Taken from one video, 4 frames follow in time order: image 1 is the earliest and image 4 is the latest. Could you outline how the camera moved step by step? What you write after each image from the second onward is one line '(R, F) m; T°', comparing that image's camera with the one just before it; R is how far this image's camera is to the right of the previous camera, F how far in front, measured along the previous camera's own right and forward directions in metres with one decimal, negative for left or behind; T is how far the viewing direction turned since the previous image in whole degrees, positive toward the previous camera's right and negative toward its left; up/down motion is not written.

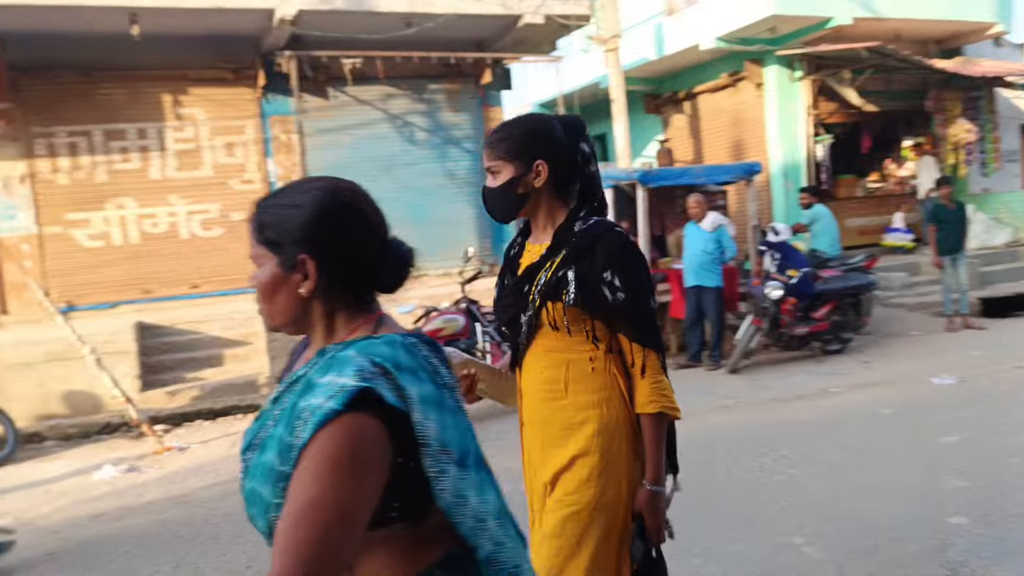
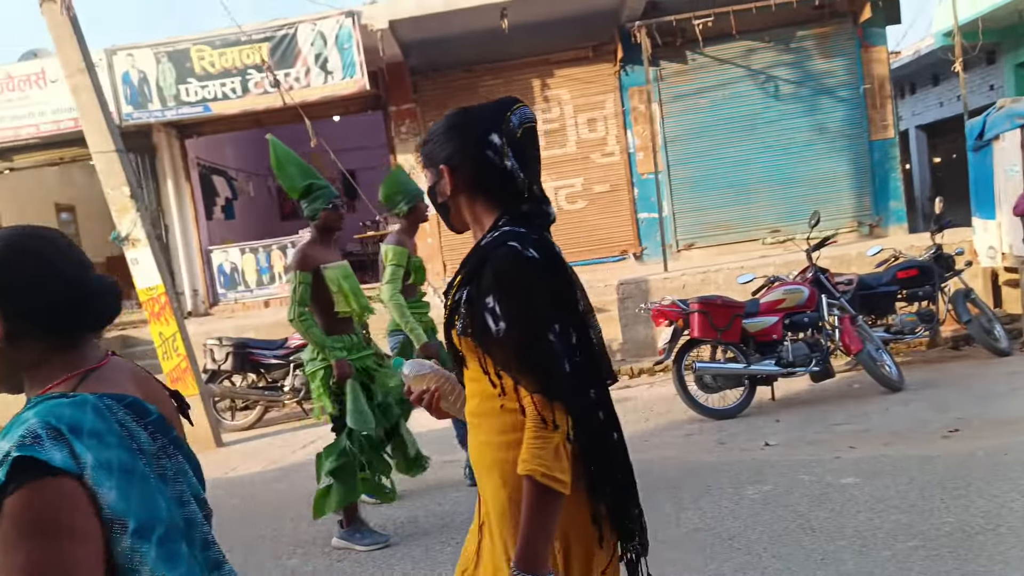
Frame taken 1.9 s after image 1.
(+0.5, +0.2) m; -28°
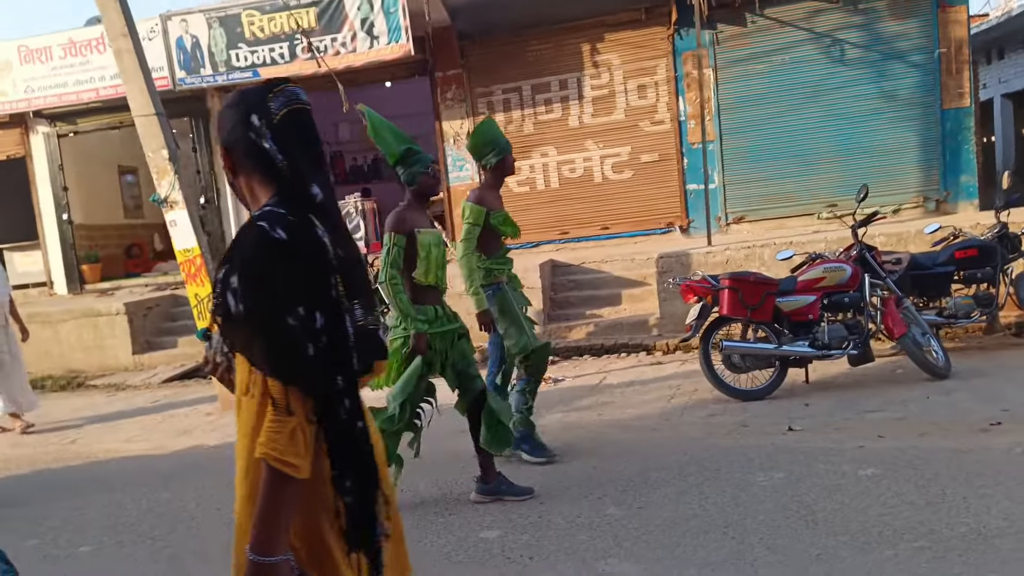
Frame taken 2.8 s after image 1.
(+0.3, +0.1) m; -5°
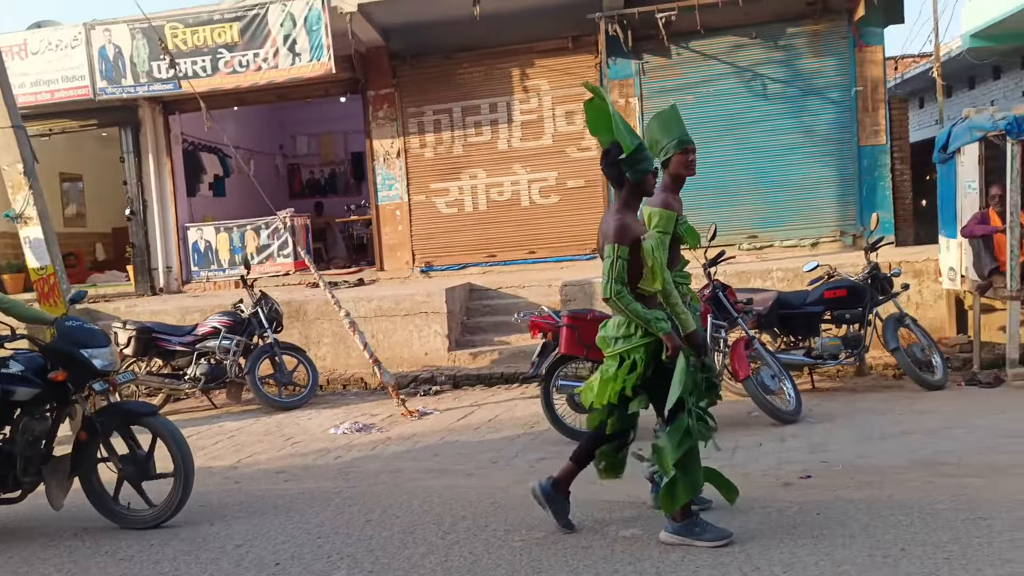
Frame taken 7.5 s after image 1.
(+1.2, +0.2) m; -1°
